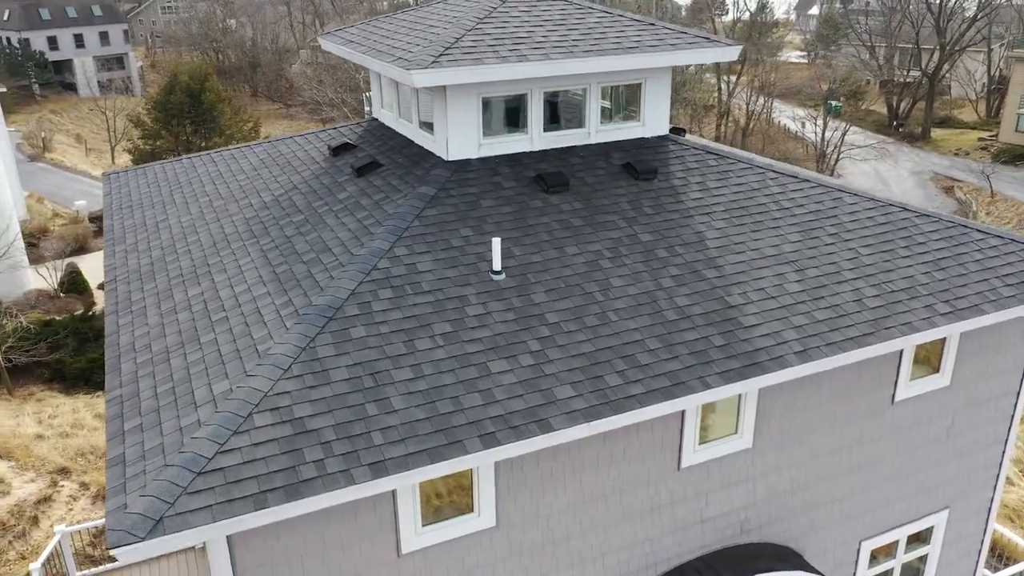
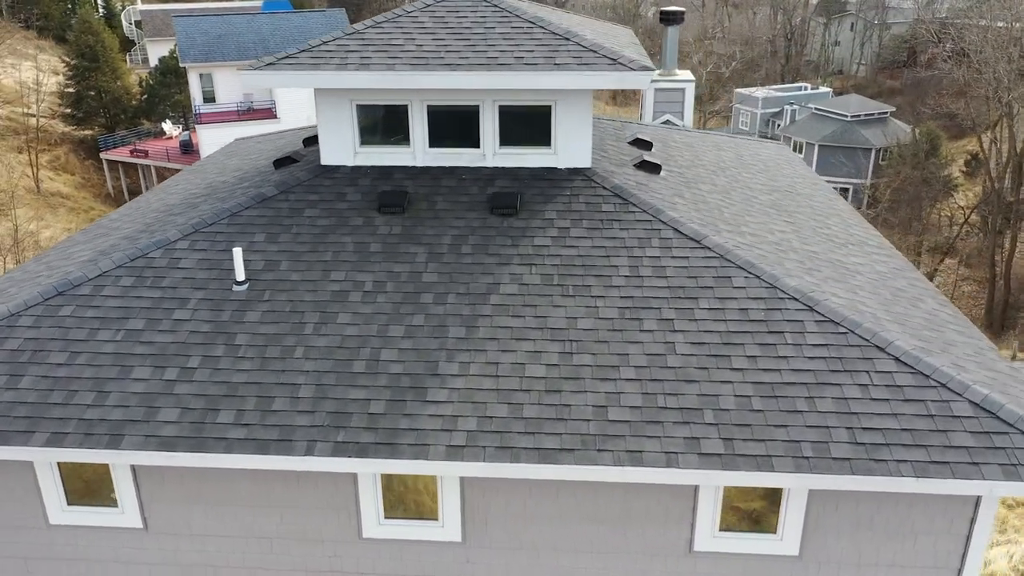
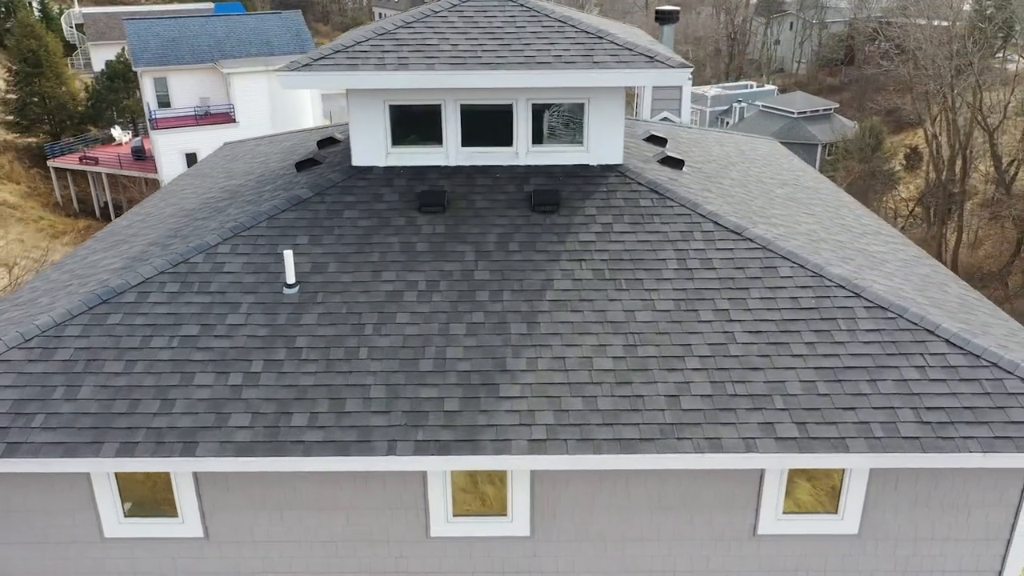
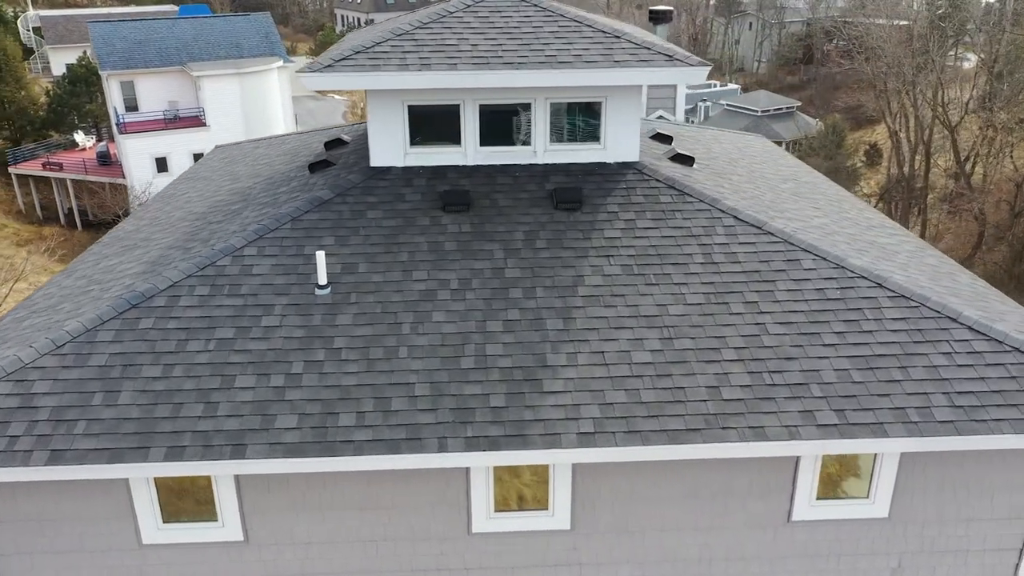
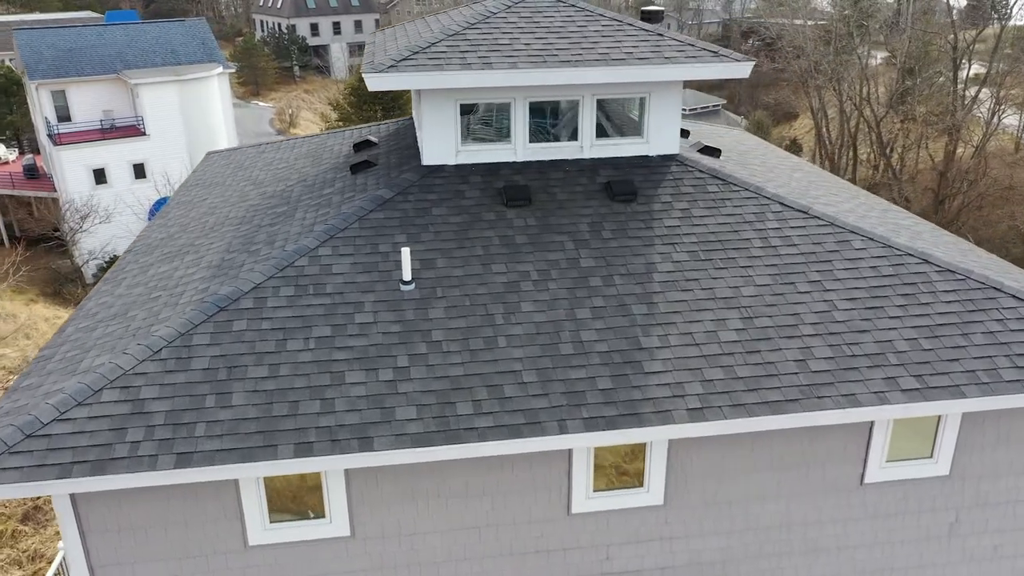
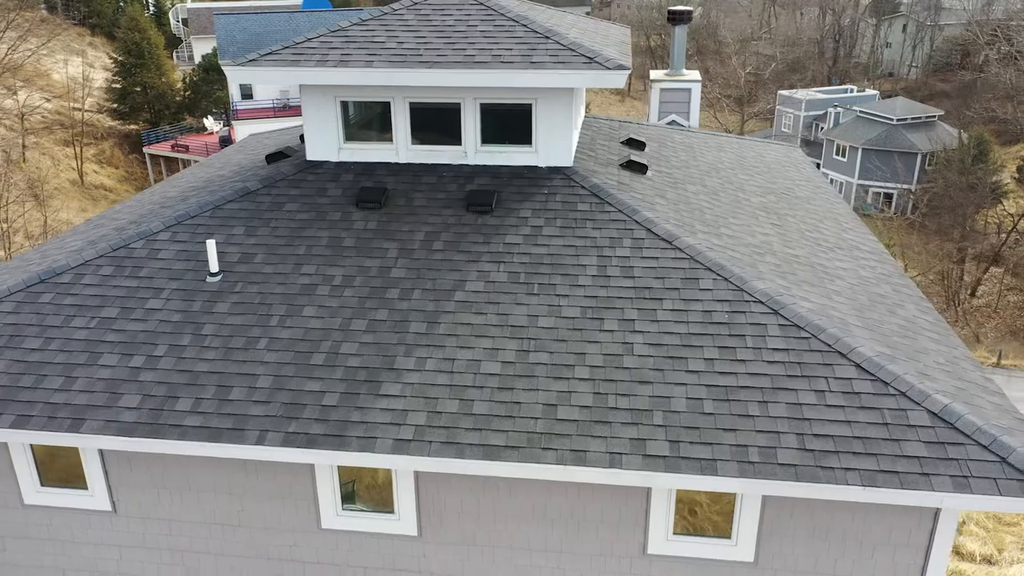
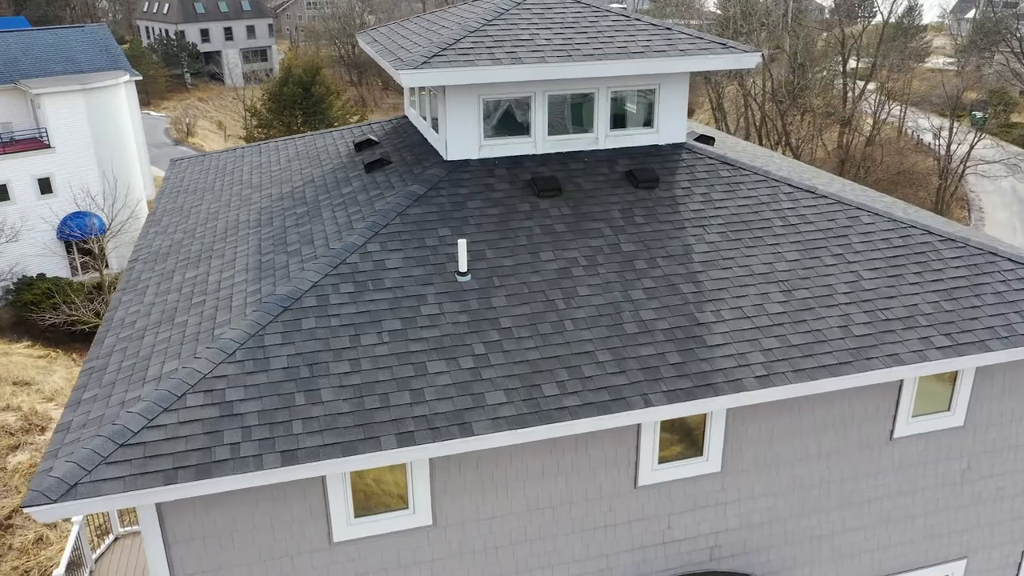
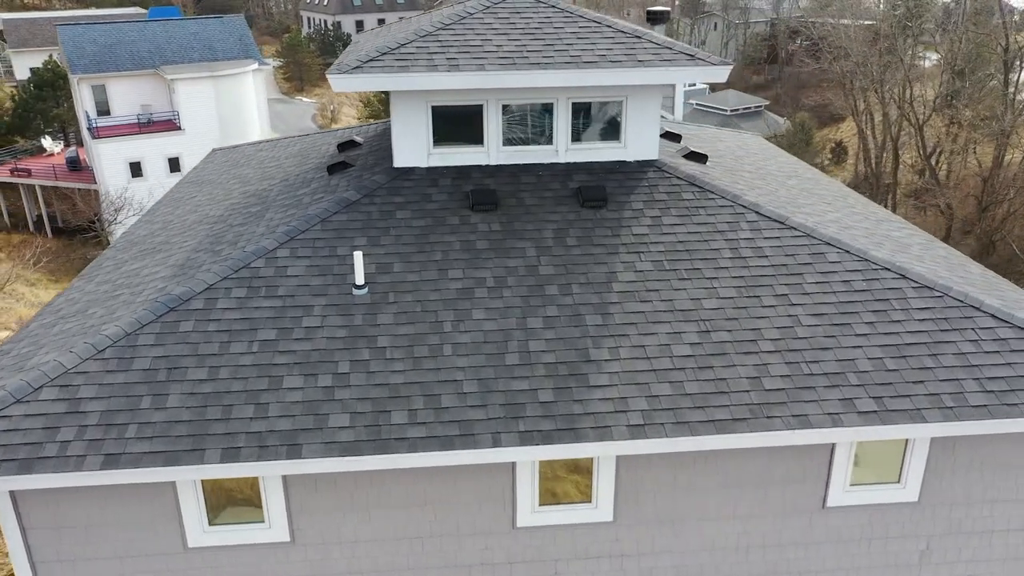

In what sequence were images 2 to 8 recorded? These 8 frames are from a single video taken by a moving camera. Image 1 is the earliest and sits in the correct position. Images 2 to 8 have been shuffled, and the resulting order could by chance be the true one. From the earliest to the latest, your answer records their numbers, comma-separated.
7, 5, 8, 4, 3, 2, 6
